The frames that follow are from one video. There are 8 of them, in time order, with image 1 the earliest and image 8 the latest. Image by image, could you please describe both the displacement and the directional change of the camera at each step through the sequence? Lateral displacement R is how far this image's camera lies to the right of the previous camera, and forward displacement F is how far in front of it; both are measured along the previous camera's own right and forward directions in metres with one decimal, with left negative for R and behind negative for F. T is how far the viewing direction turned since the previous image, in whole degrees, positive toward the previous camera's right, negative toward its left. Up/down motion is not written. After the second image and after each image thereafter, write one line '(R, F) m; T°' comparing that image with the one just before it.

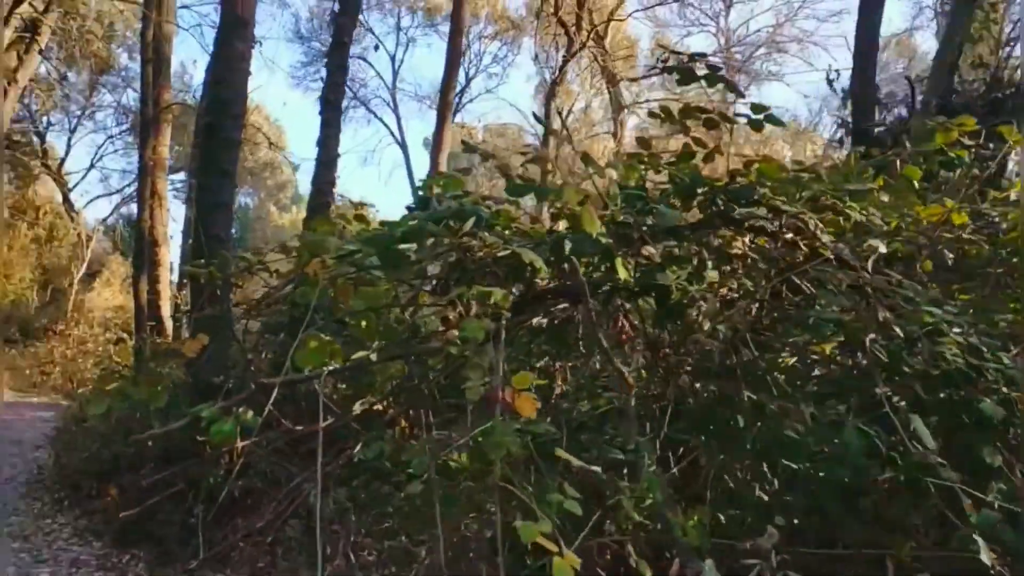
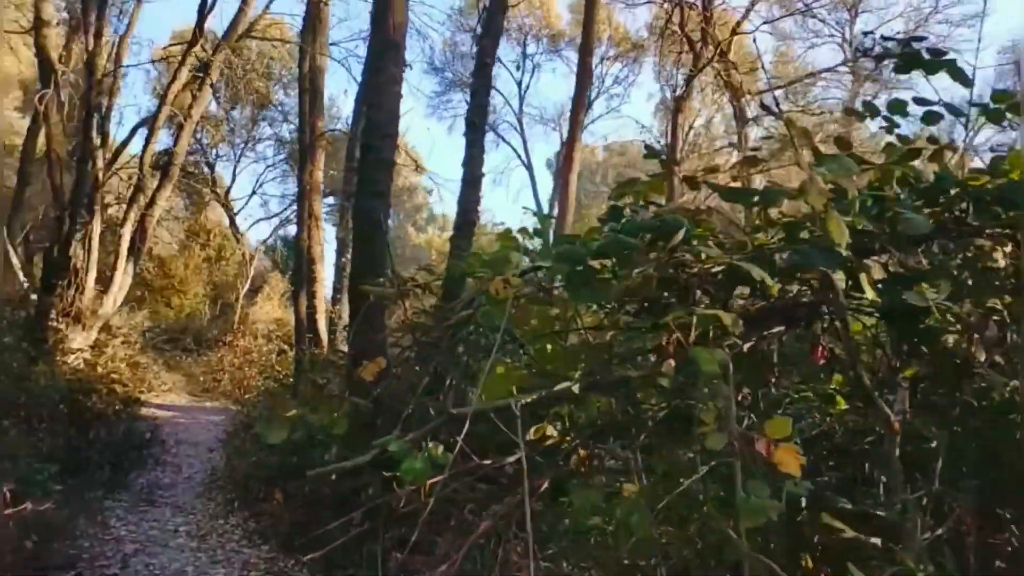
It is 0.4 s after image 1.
(-0.3, 0.0) m; -9°
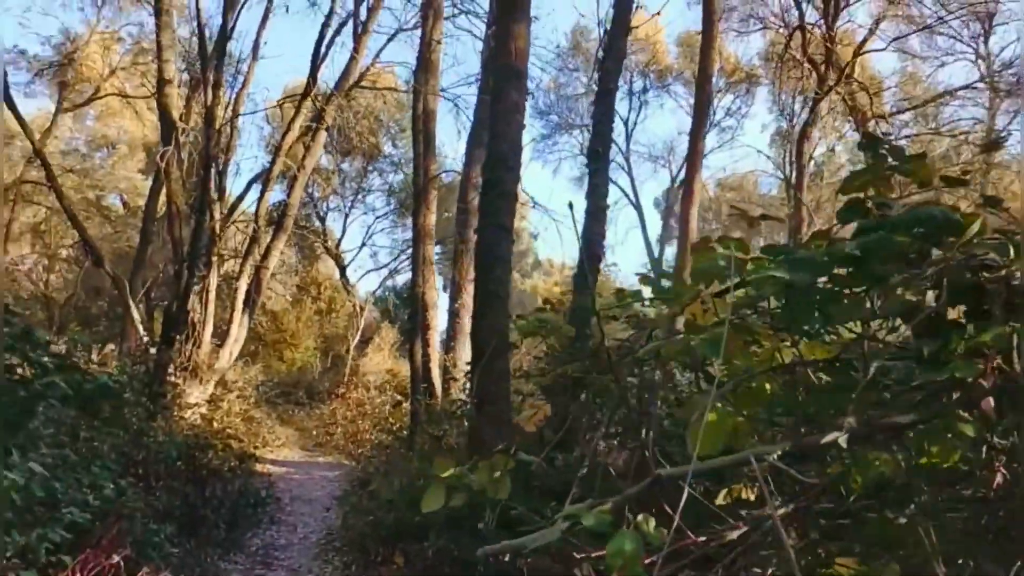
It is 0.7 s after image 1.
(-0.2, +0.6) m; -8°
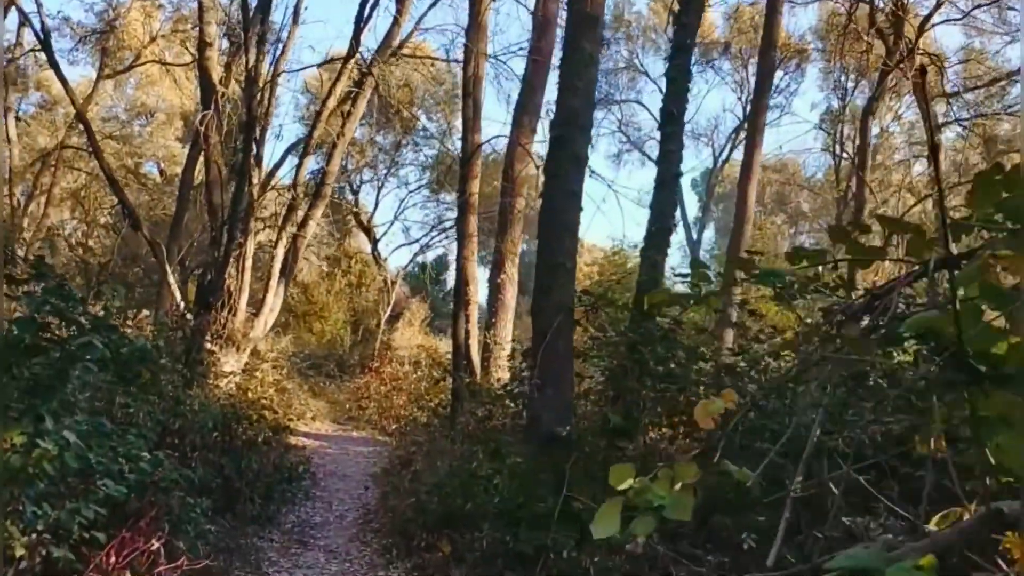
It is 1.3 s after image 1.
(-0.2, +0.4) m; -2°
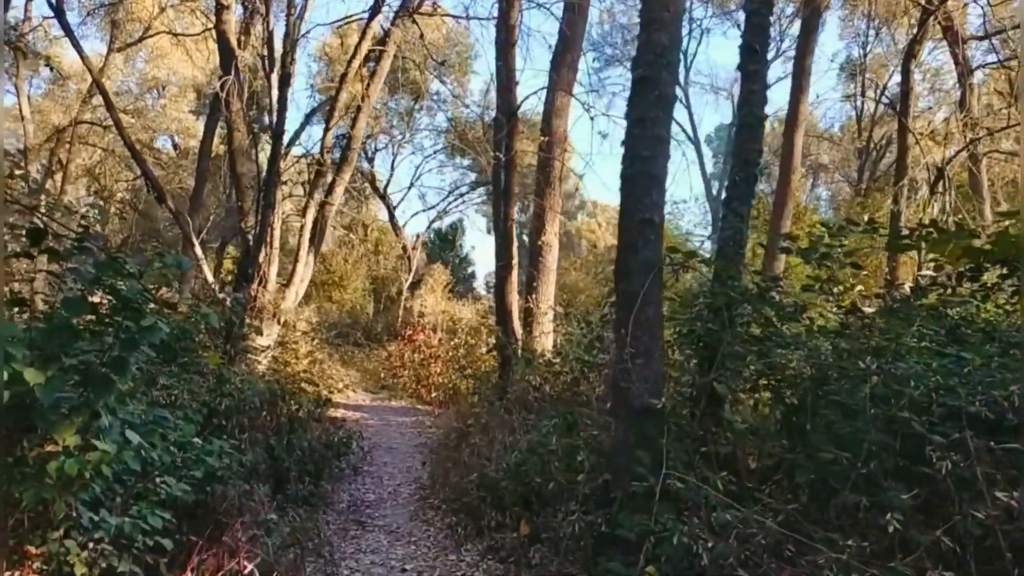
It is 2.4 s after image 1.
(-0.4, +0.4) m; -1°
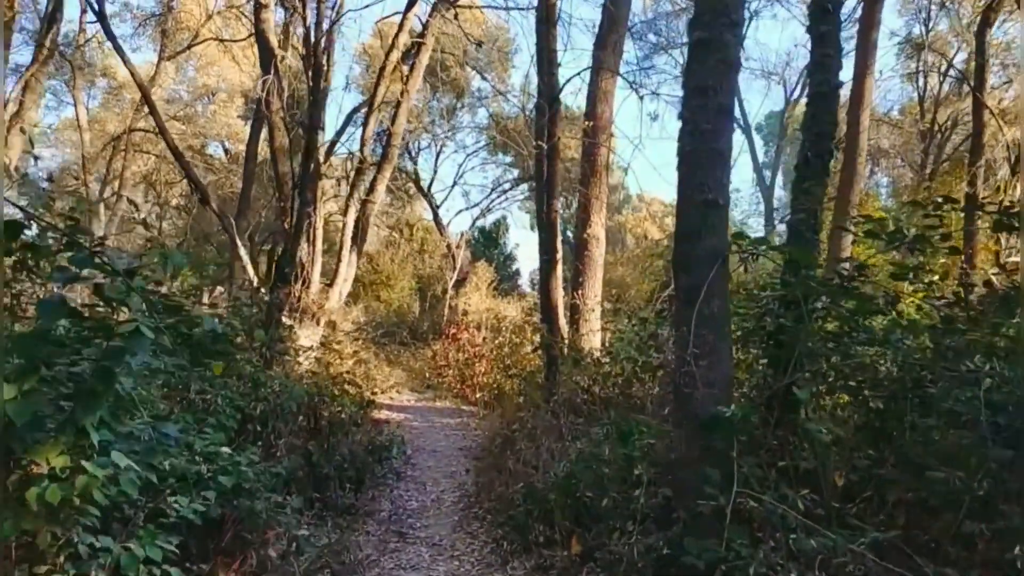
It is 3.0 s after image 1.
(0.0, +0.4) m; -4°
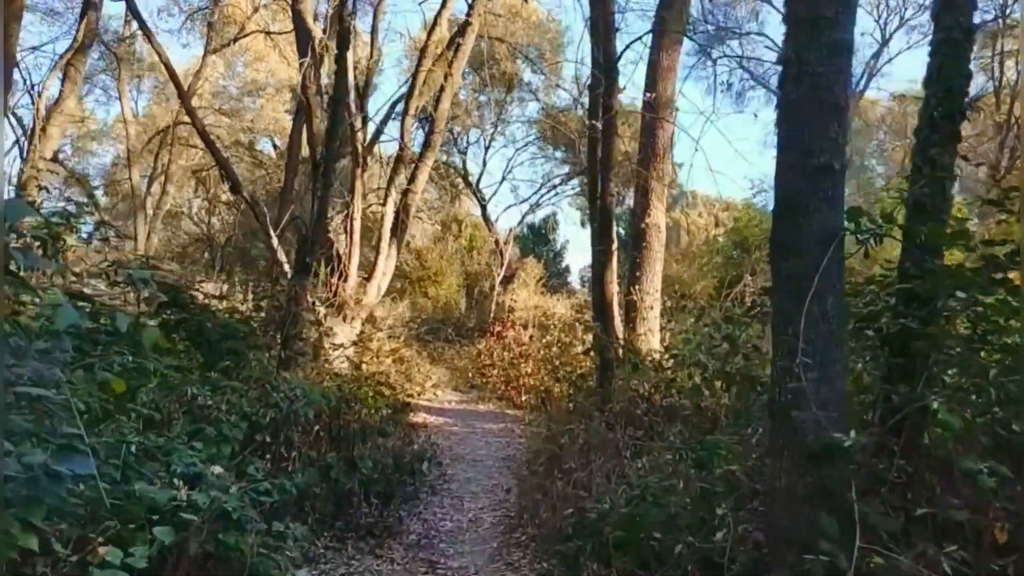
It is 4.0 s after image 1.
(0.0, +0.8) m; -4°
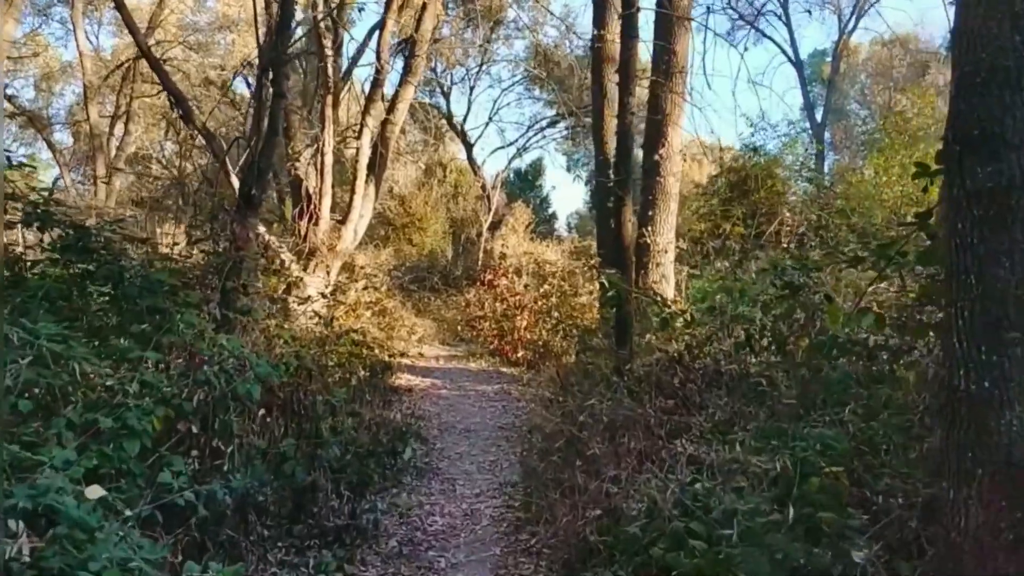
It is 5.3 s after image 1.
(-0.1, +1.2) m; +1°
